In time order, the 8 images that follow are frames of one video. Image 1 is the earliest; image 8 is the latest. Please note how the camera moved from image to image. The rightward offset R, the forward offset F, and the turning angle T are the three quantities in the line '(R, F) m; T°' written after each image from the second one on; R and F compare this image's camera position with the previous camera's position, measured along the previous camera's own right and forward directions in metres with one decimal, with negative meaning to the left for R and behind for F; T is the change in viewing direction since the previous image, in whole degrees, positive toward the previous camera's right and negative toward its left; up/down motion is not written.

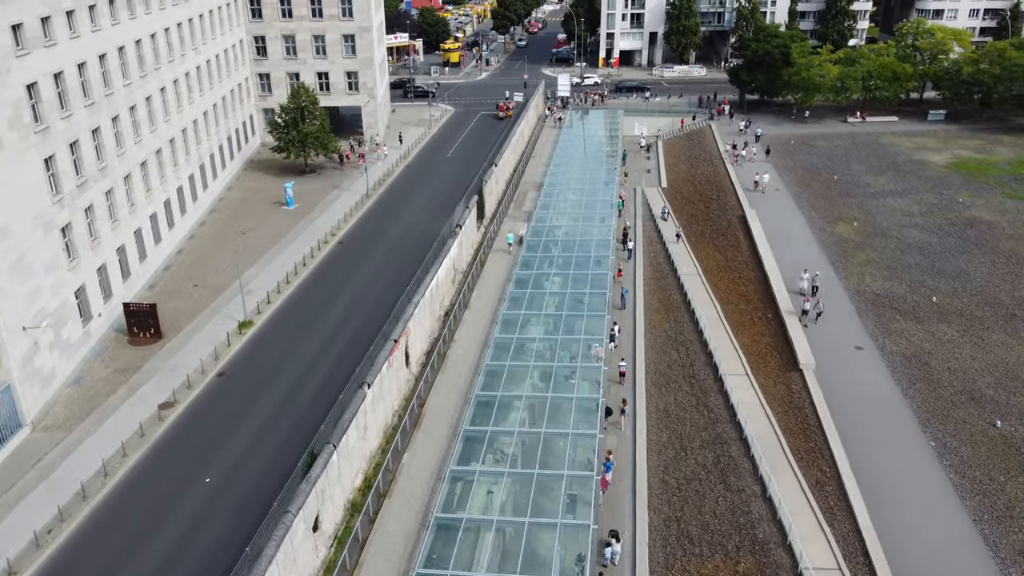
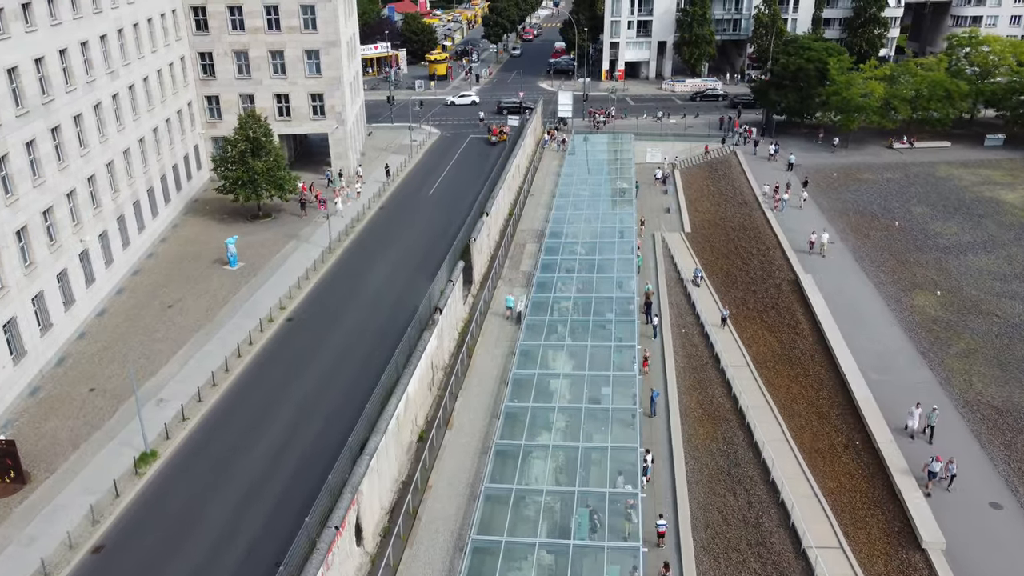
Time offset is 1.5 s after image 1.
(-0.1, +11.4) m; +1°
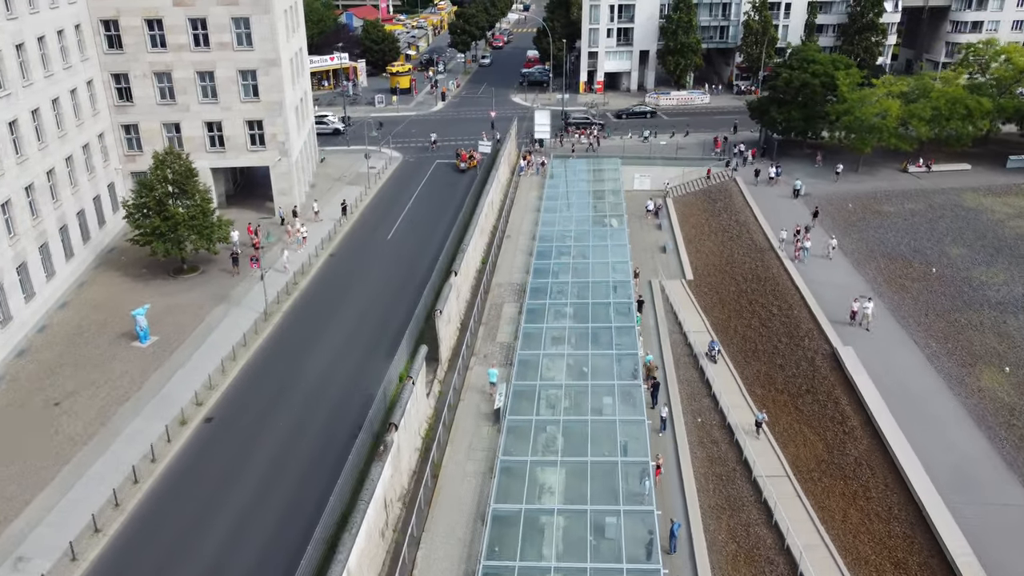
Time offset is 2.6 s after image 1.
(-0.1, +8.5) m; +2°
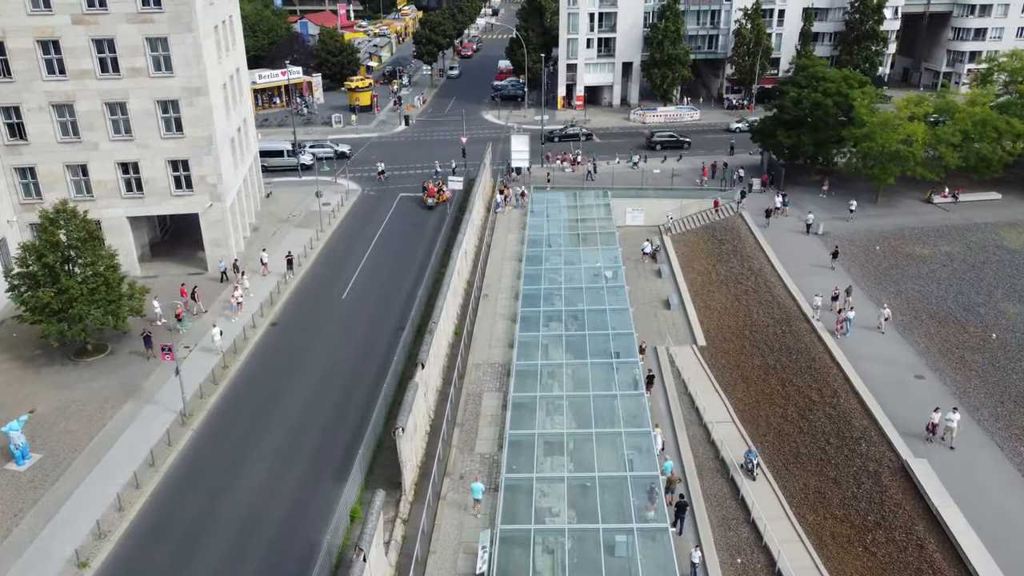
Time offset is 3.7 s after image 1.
(-0.4, +8.3) m; +2°
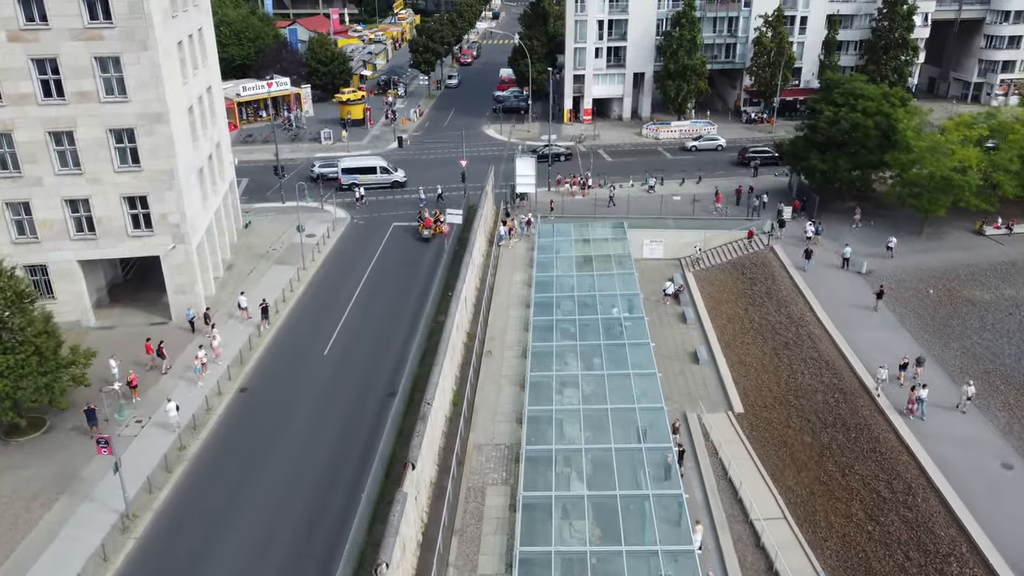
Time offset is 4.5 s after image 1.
(-0.4, +5.8) m; 0°
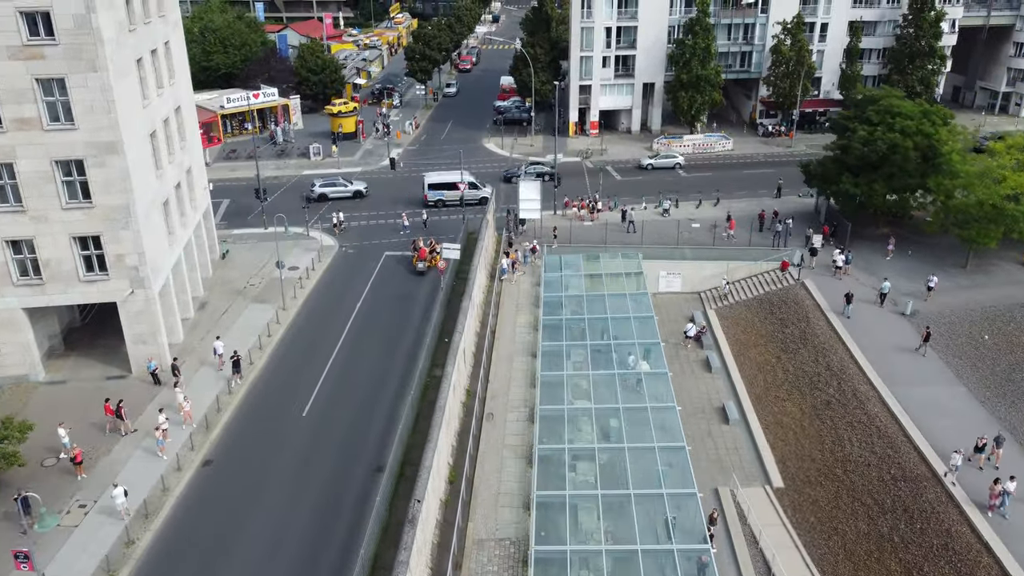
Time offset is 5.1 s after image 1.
(-0.2, +4.8) m; 0°
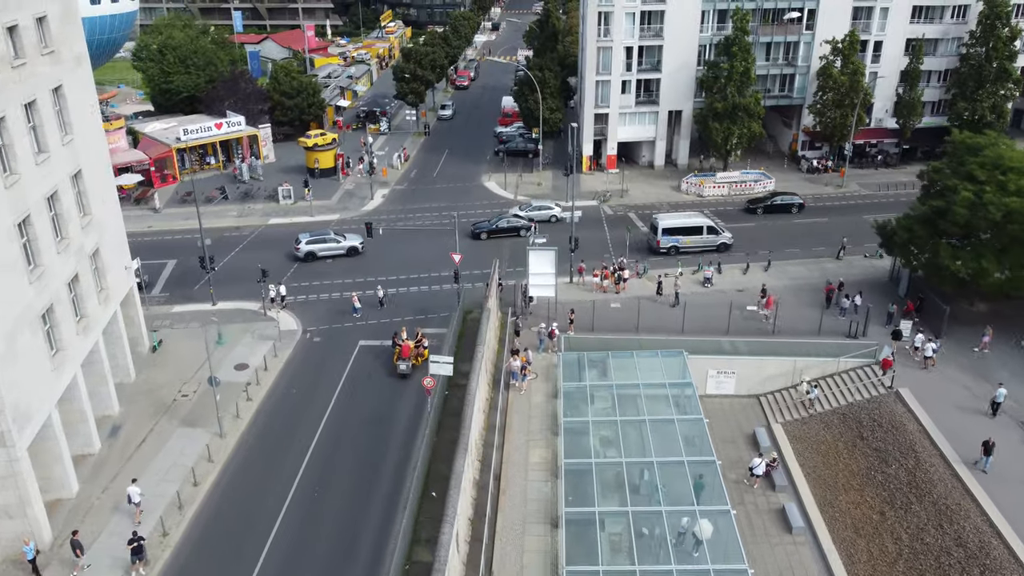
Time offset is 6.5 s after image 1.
(-0.5, +10.4) m; 0°
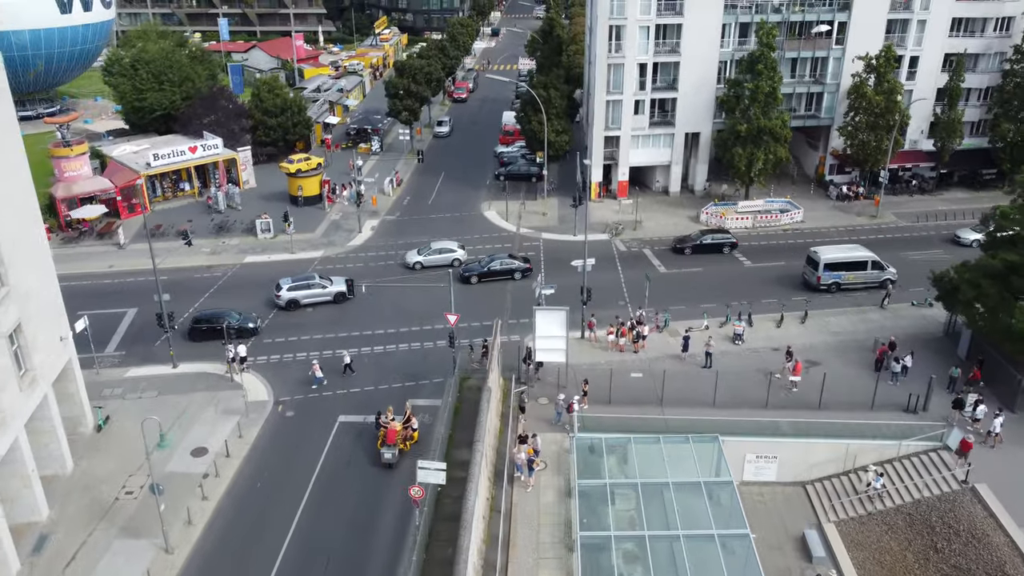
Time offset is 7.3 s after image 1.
(-0.2, +5.6) m; 0°
